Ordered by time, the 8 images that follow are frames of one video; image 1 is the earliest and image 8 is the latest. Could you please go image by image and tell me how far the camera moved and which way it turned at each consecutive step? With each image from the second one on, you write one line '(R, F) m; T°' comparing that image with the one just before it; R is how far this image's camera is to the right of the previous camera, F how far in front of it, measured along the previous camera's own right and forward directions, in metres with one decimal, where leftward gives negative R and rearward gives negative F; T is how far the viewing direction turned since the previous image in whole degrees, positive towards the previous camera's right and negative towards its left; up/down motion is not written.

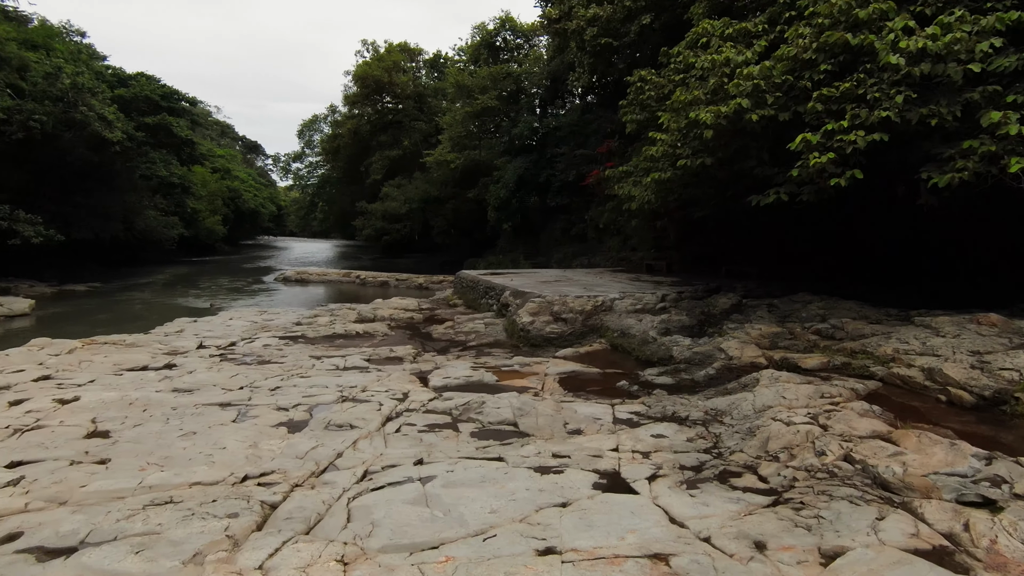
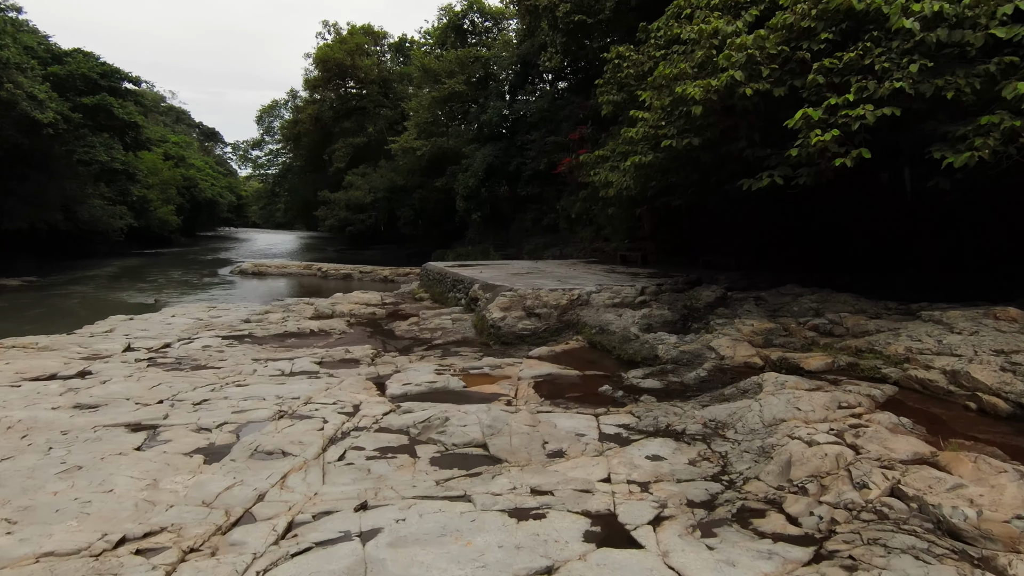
(0.0, +0.7) m; +3°
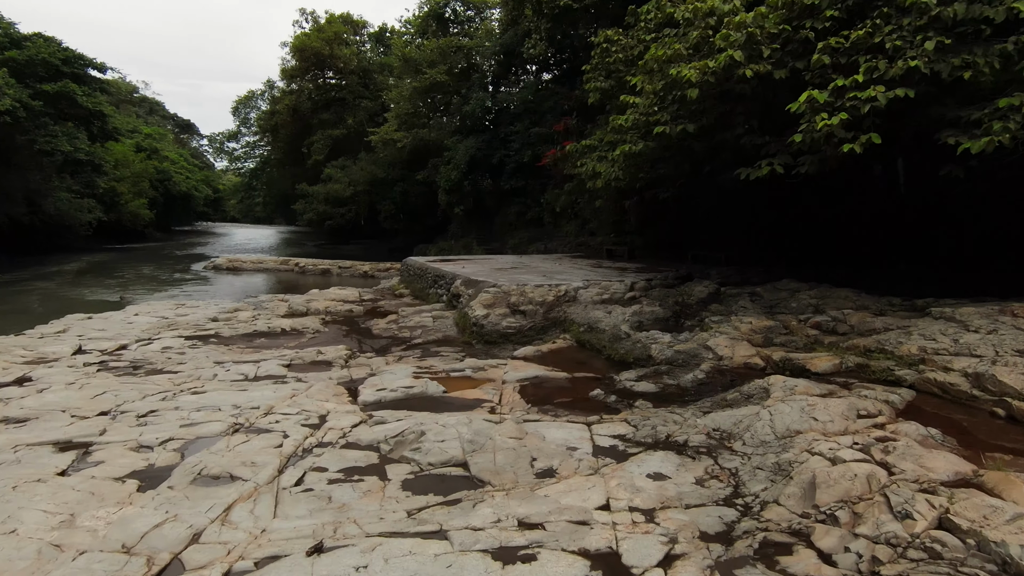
(0.0, +0.4) m; +2°
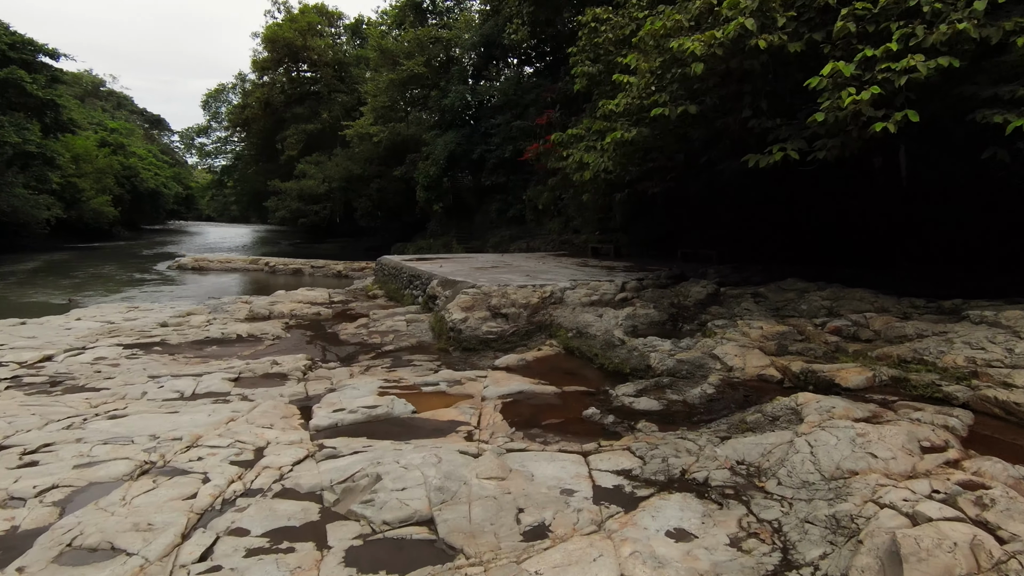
(0.0, +0.7) m; +2°
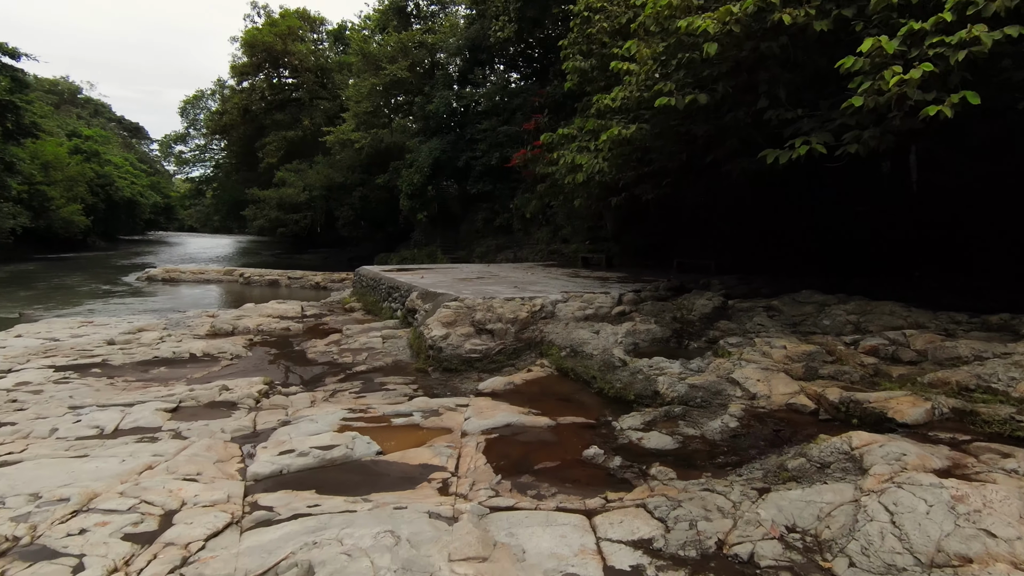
(0.0, +0.7) m; +1°
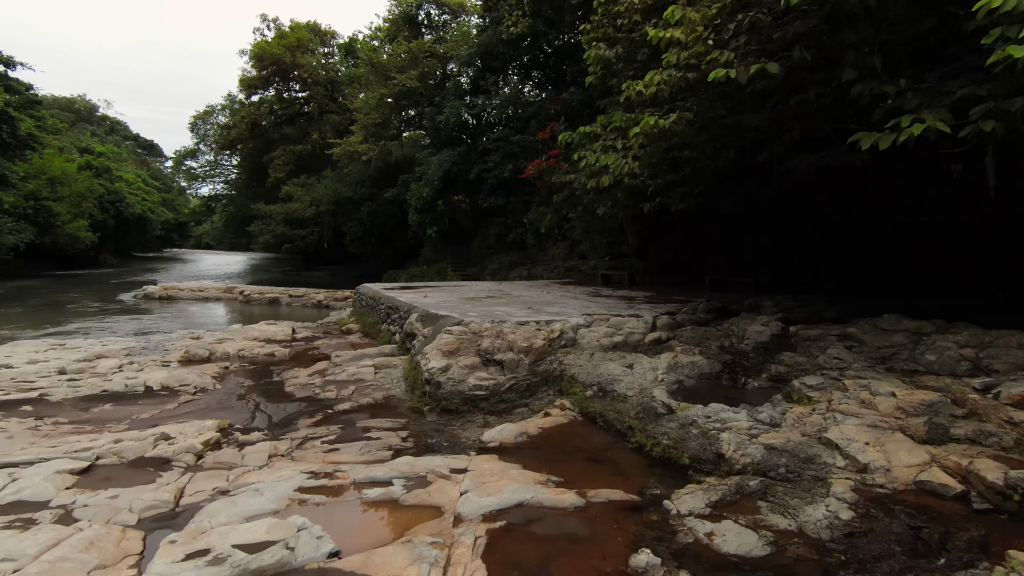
(0.0, +1.1) m; -1°
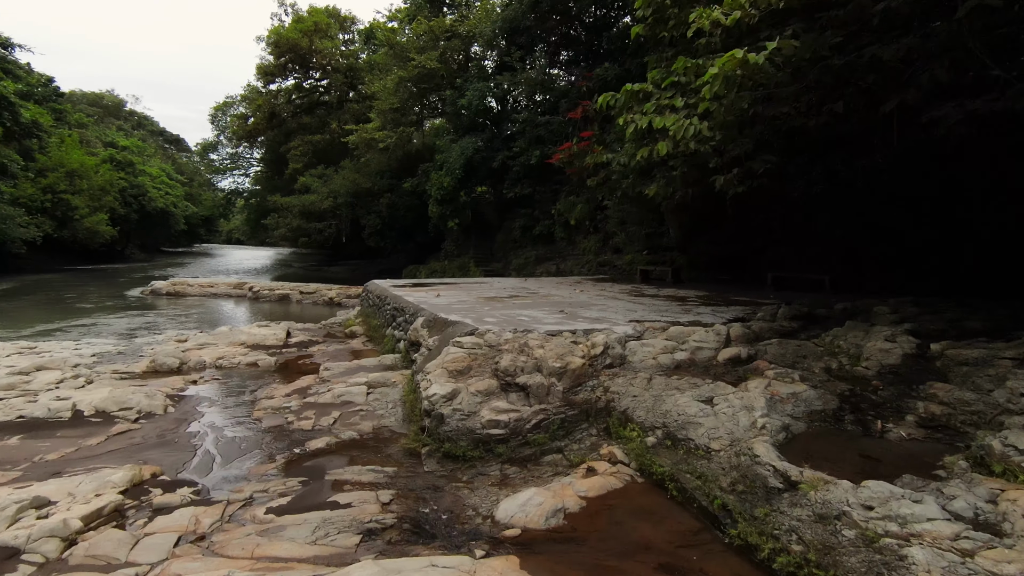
(0.0, +1.4) m; -3°
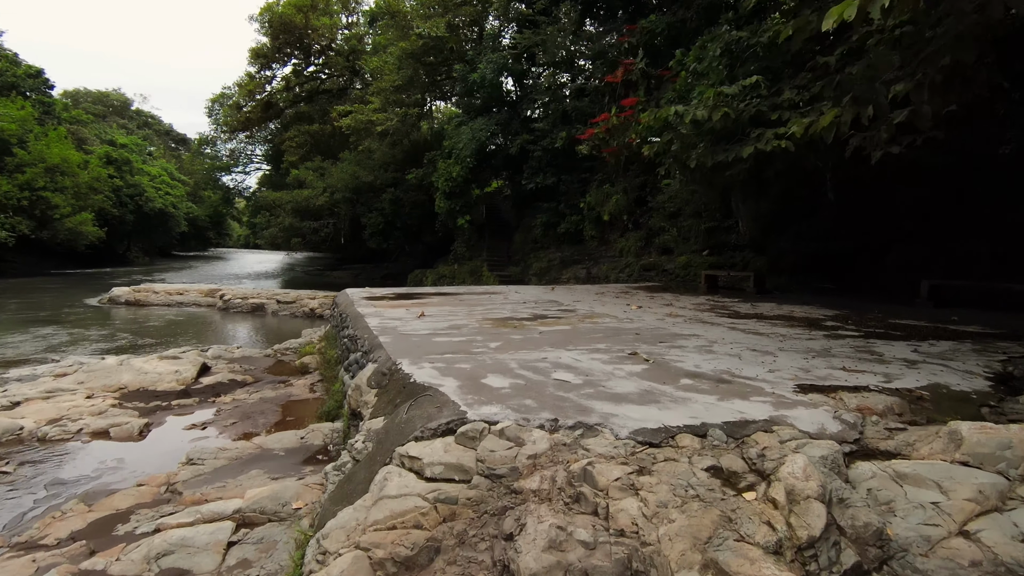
(-0.1, +2.9) m; -2°
